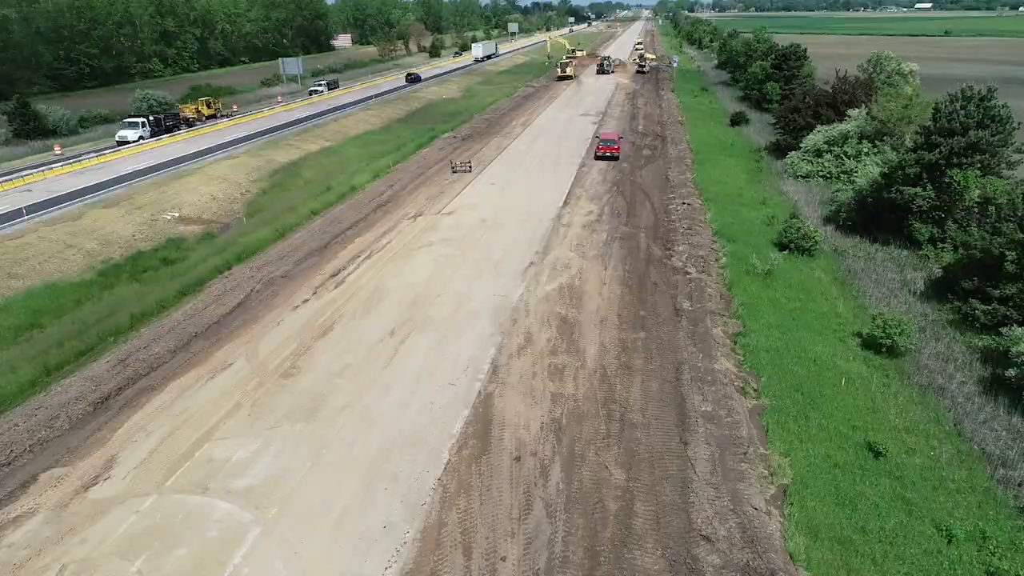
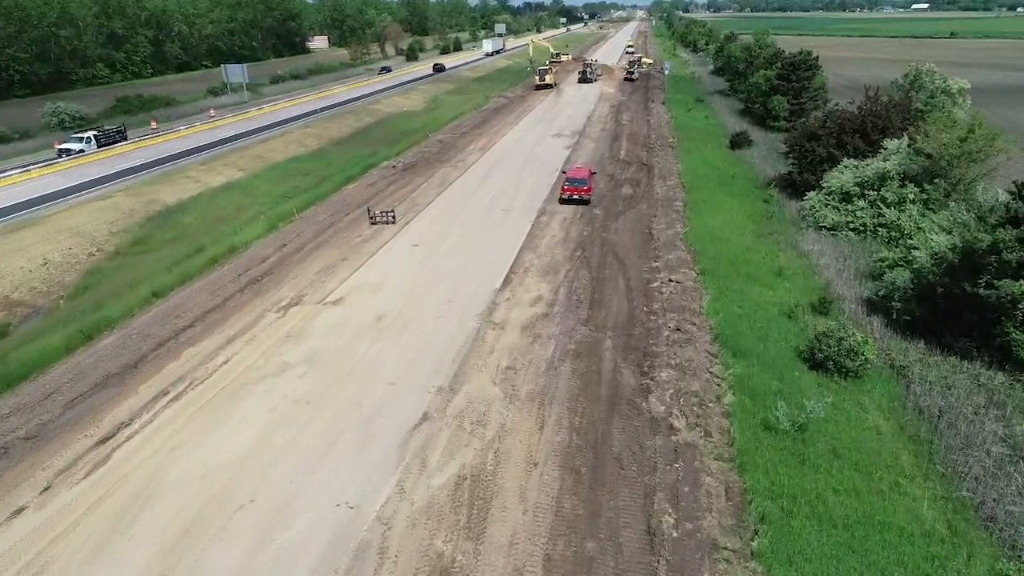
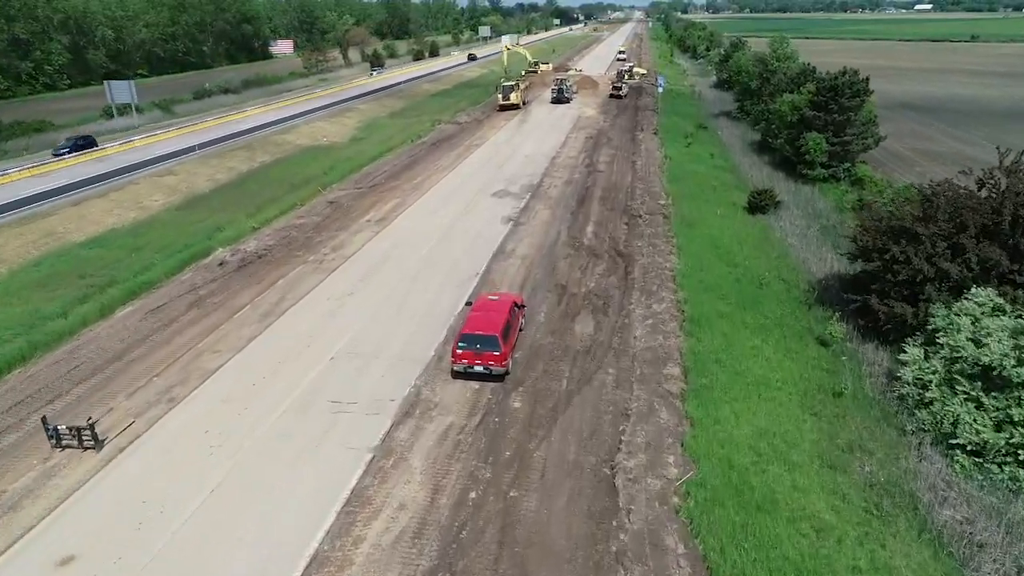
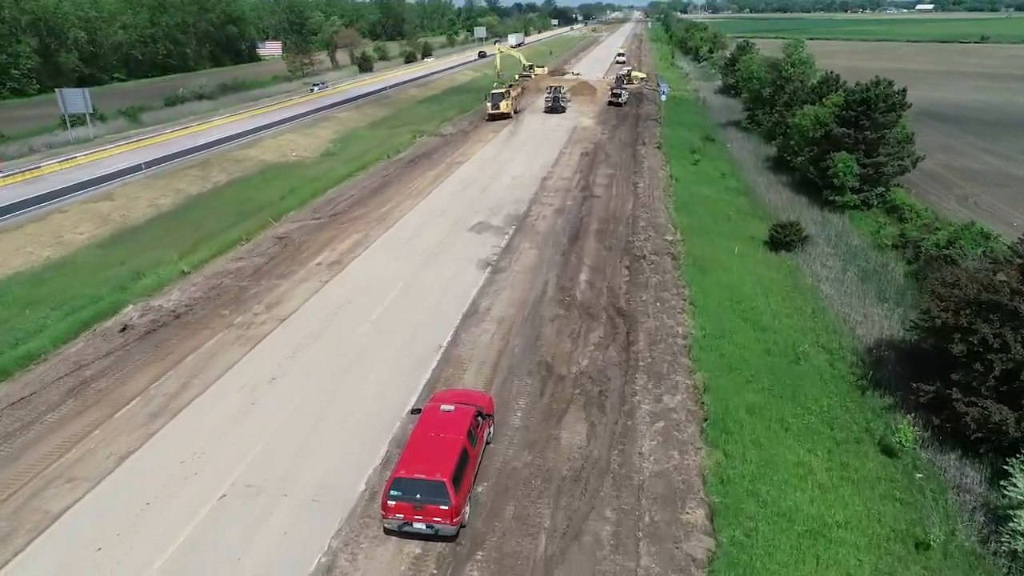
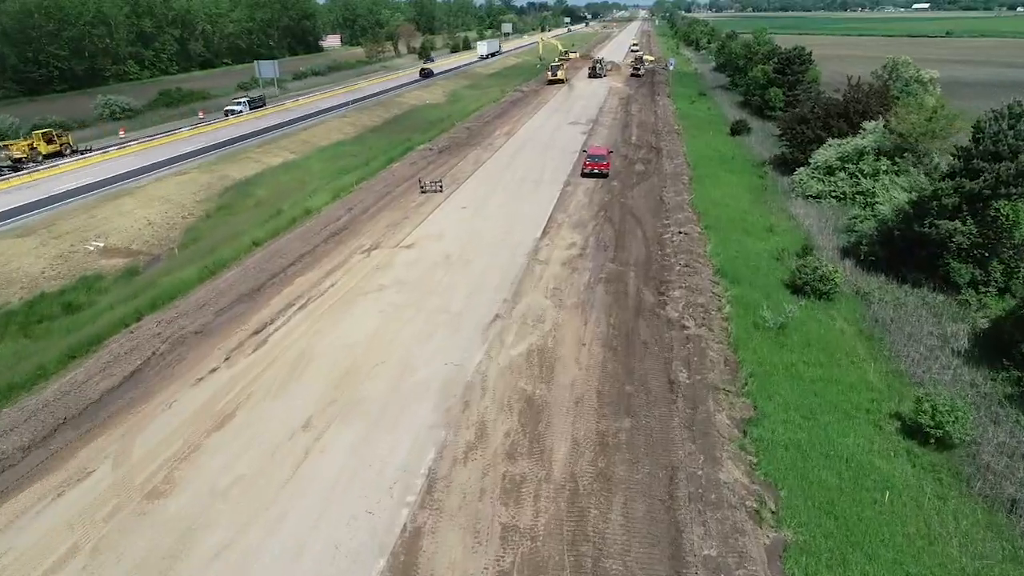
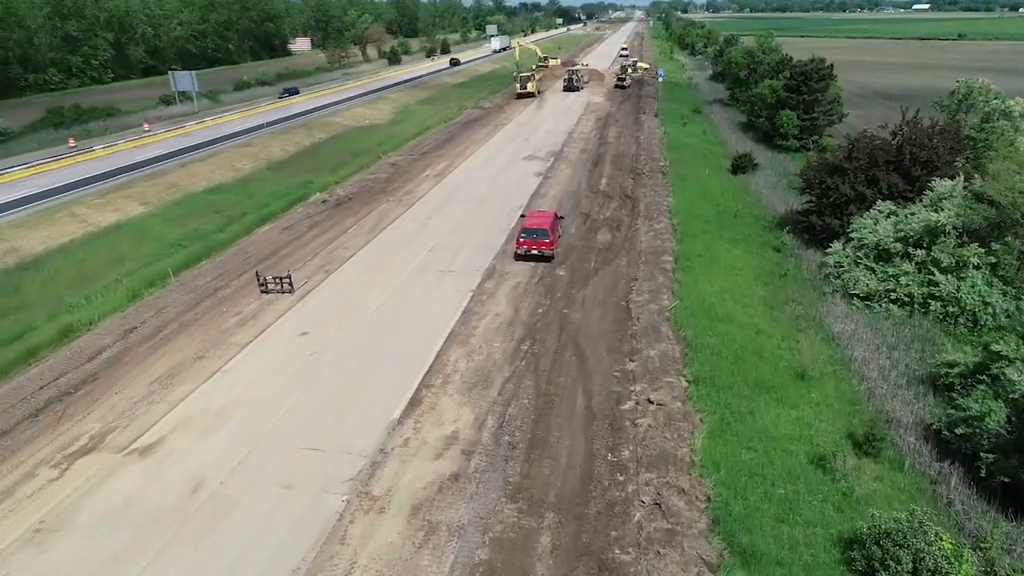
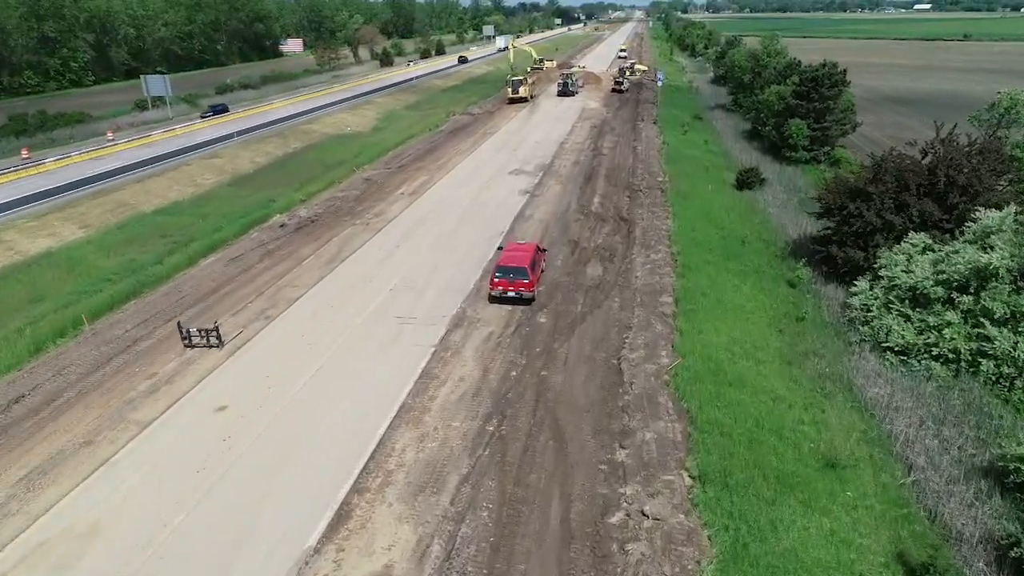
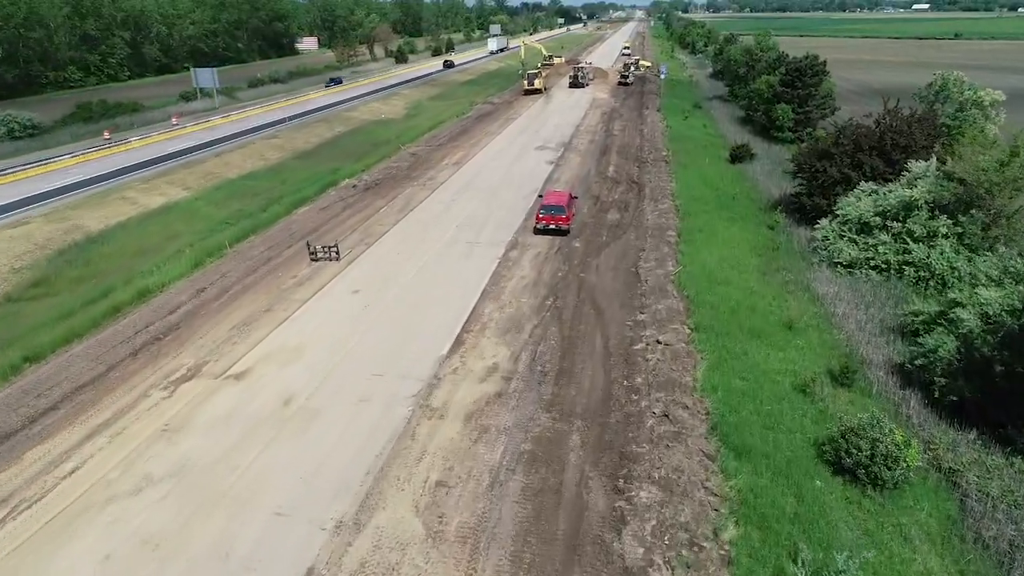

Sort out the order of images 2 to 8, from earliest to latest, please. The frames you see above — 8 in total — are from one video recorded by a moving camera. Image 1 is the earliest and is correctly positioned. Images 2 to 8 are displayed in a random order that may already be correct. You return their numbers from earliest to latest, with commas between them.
5, 2, 8, 6, 7, 3, 4
